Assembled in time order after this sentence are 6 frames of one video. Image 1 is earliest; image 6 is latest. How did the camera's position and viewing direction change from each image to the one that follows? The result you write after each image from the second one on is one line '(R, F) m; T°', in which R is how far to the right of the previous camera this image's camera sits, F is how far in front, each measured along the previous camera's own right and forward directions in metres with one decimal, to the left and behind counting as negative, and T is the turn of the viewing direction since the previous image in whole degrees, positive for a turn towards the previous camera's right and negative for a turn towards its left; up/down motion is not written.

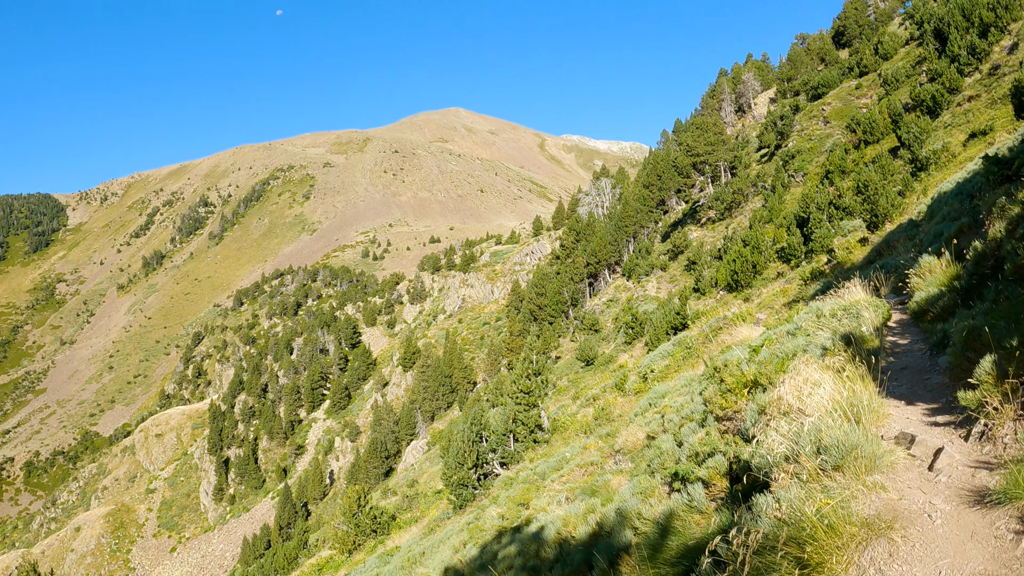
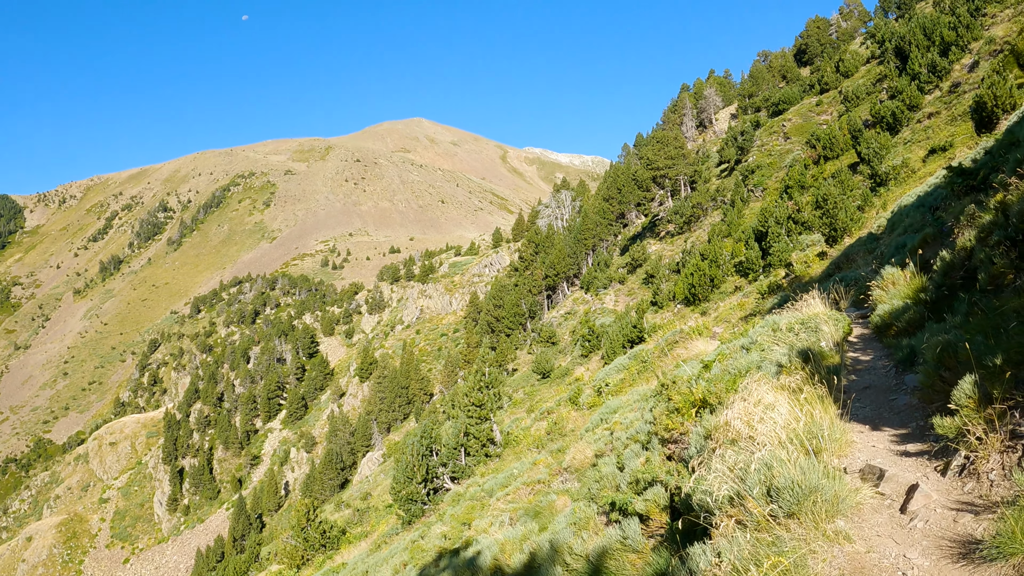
(+1.4, +2.2) m; +4°
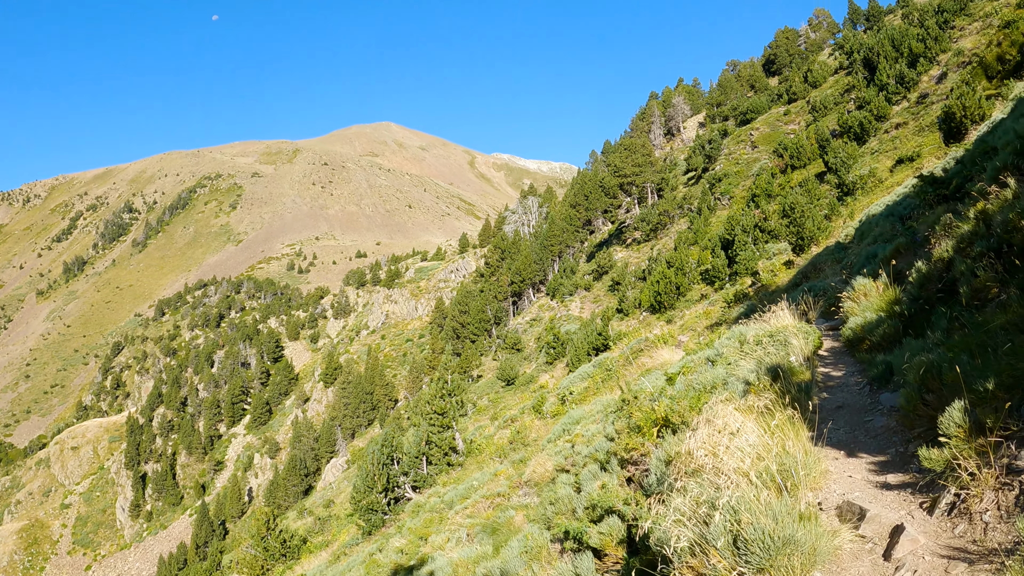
(+0.7, +1.5) m; +4°
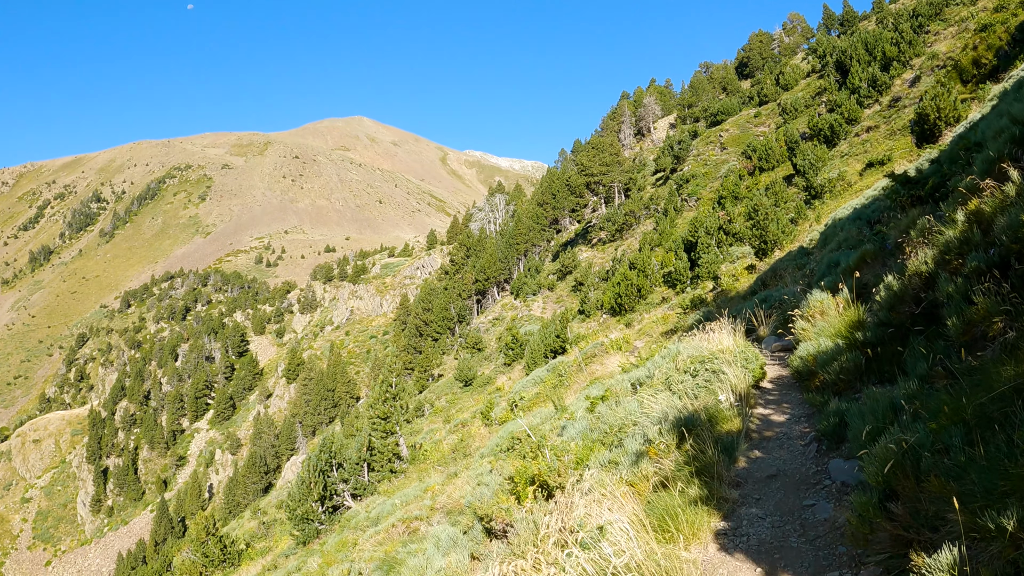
(+0.9, +1.1) m; +4°
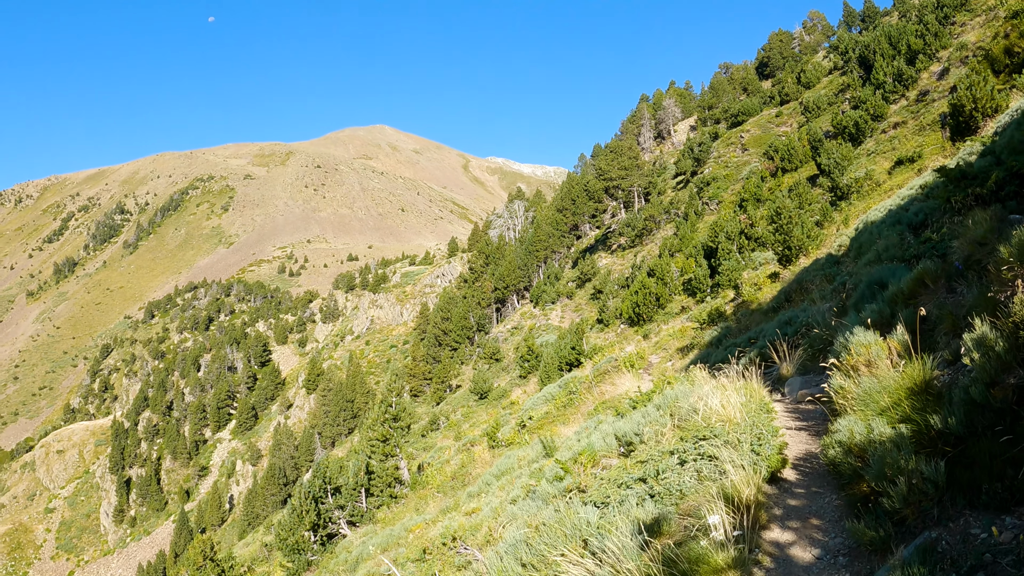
(+0.7, +1.1) m; -3°
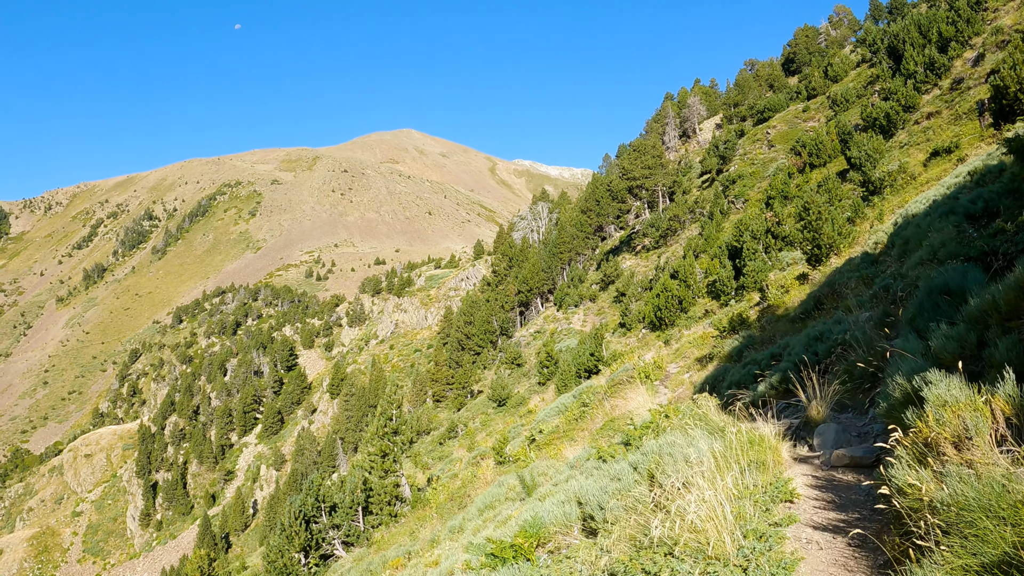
(+0.8, +1.1) m; -4°
